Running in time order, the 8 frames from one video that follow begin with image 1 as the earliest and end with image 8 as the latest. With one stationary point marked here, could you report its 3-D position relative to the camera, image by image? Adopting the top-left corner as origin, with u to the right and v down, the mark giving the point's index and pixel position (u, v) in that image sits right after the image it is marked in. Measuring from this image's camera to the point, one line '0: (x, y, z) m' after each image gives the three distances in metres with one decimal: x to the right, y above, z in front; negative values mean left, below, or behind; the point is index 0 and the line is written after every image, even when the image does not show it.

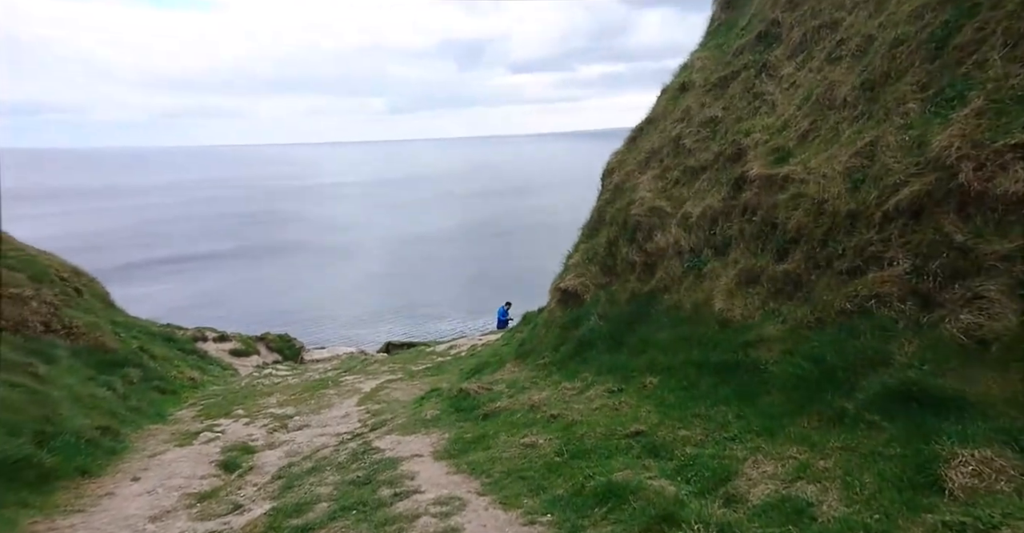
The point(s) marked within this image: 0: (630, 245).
0: (+2.7, +0.5, +14.9) m
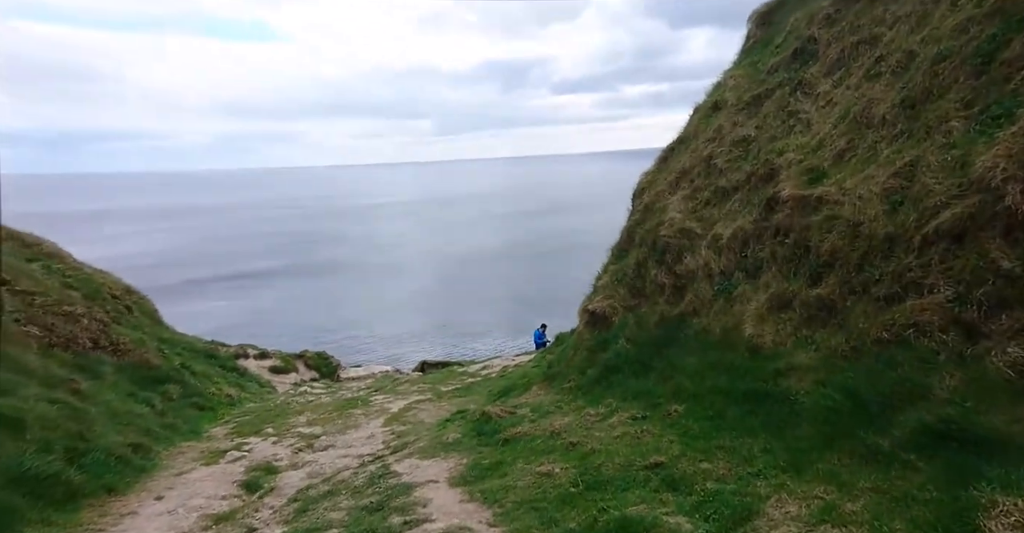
0: (+3.3, 0.0, +14.6) m
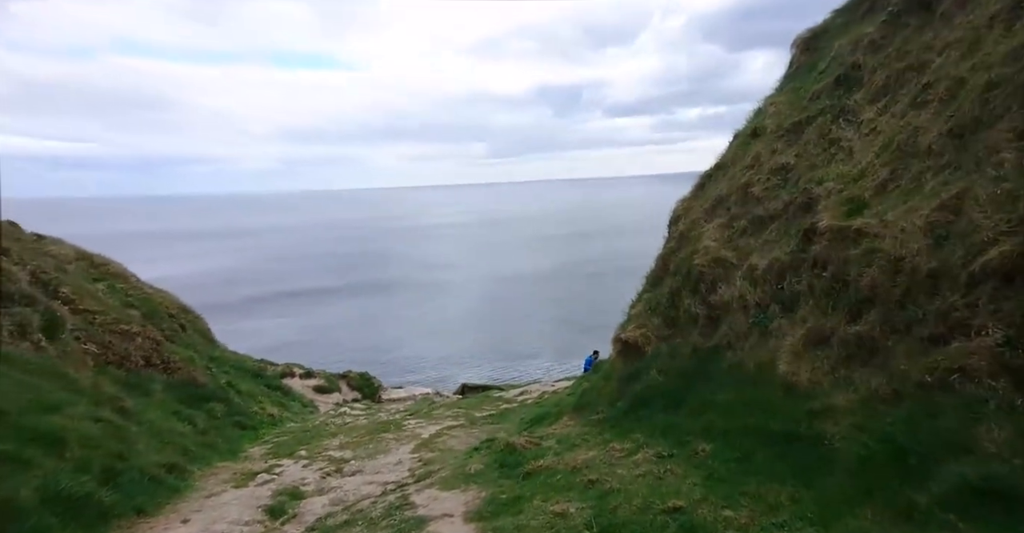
0: (+4.0, -0.7, +14.2) m
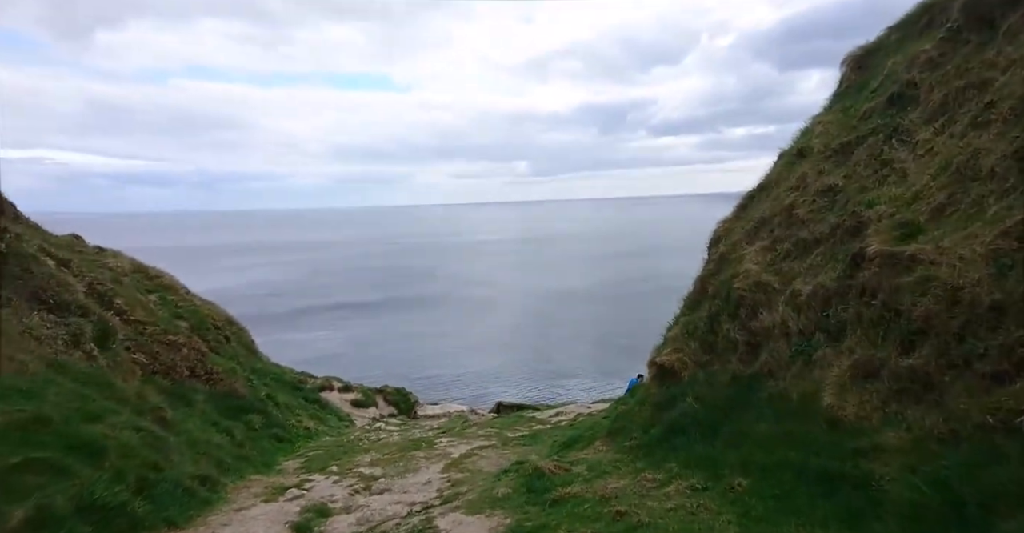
0: (+4.6, -1.2, +13.6) m
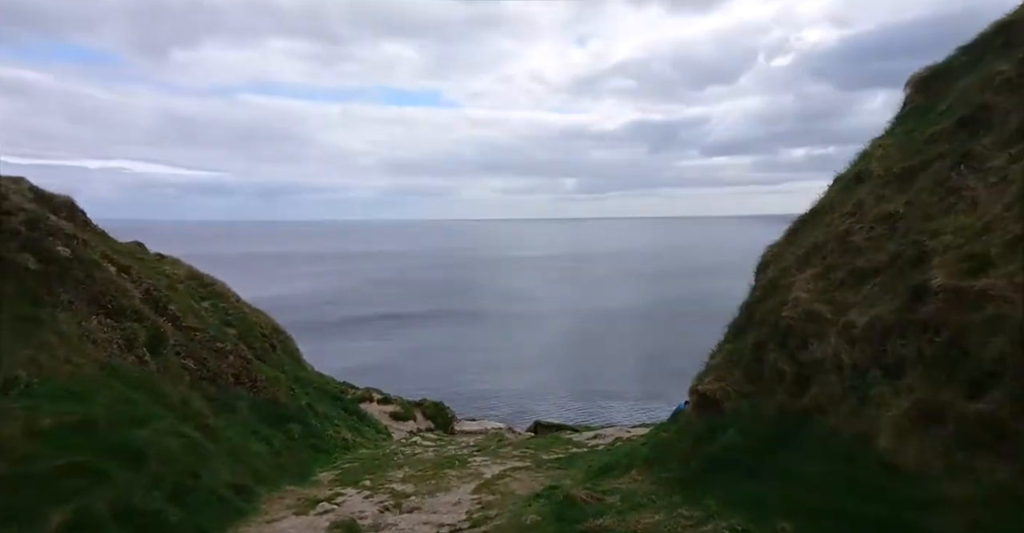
0: (+5.4, -1.7, +13.0) m
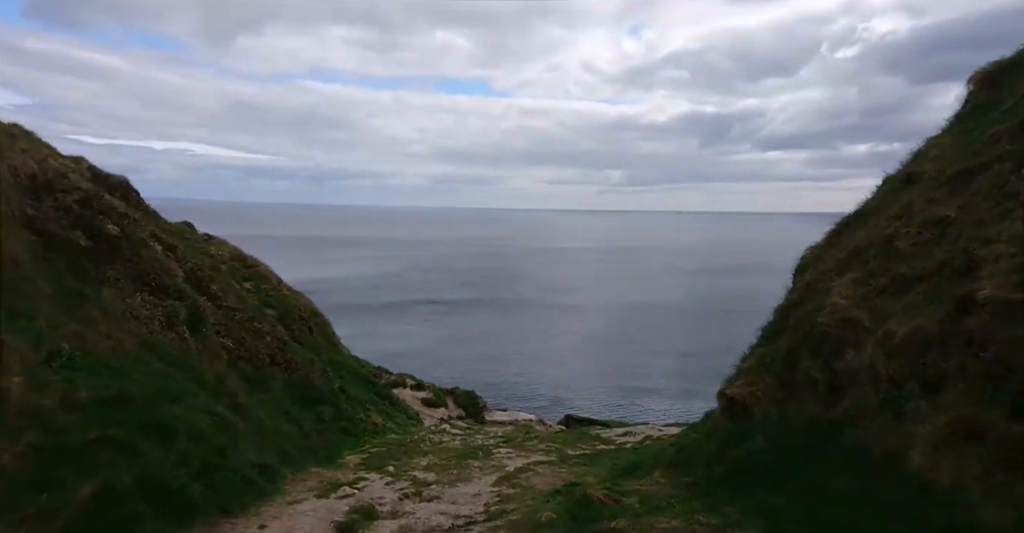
0: (+5.8, -1.8, +12.5) m
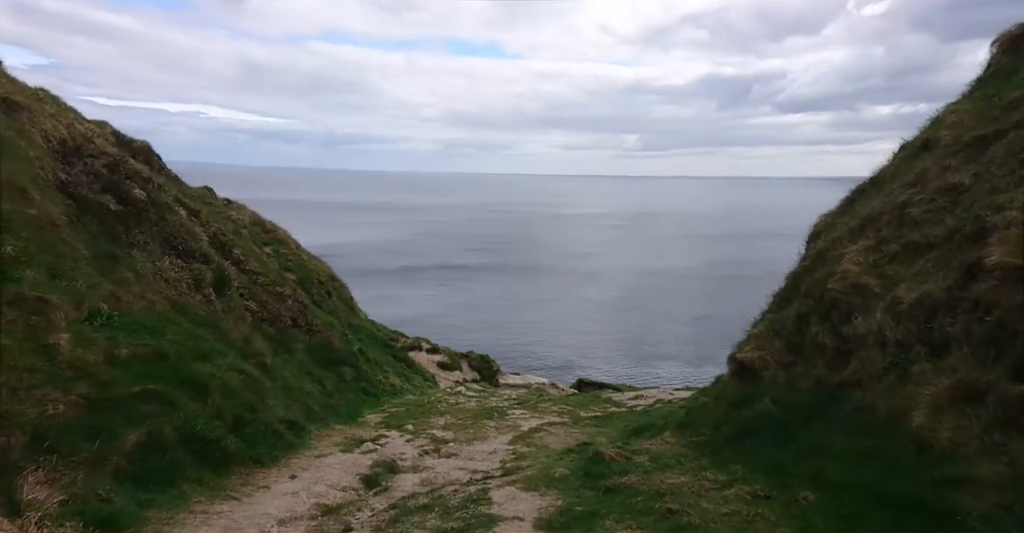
0: (+6.1, -1.2, +12.8) m
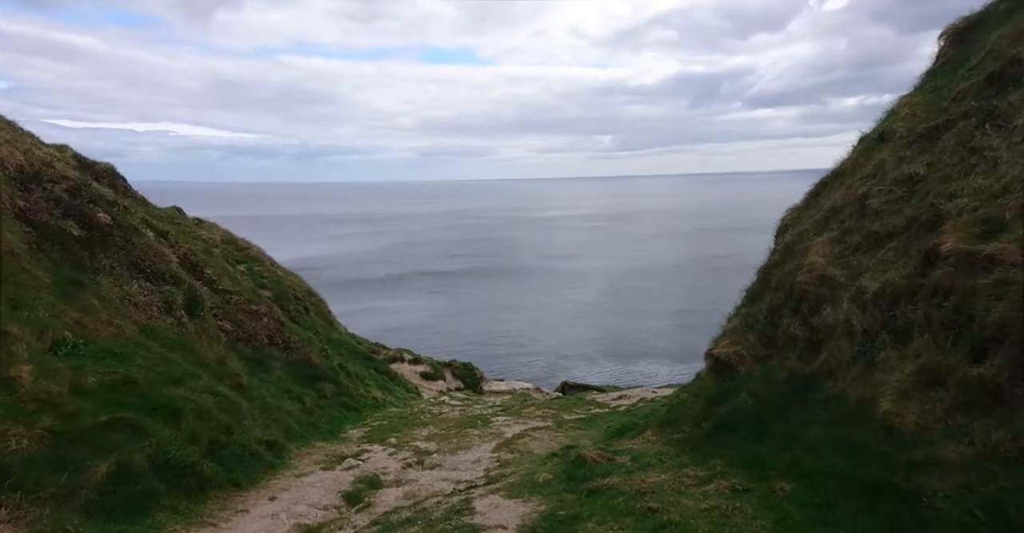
0: (+5.7, -1.0, +13.0) m
